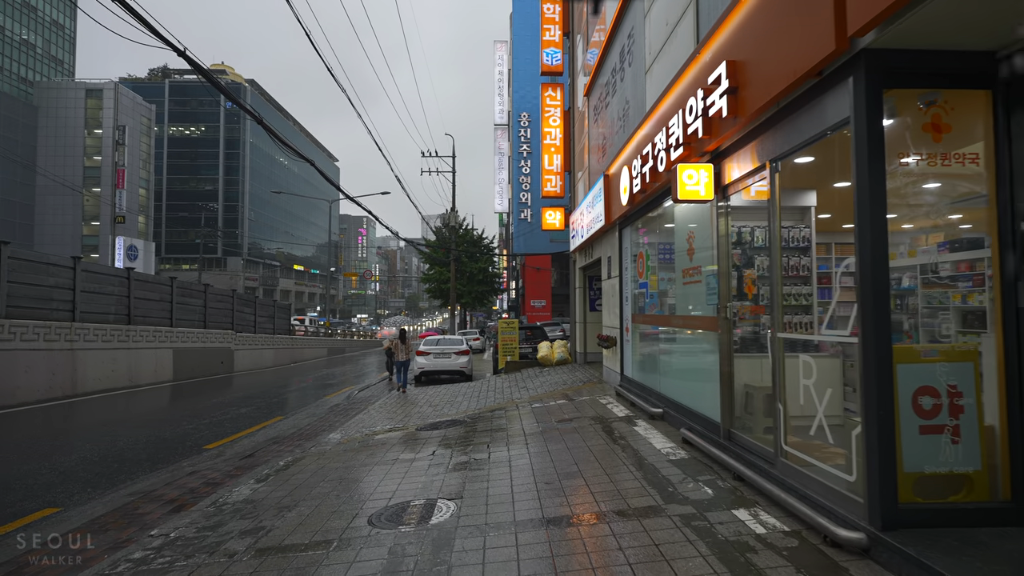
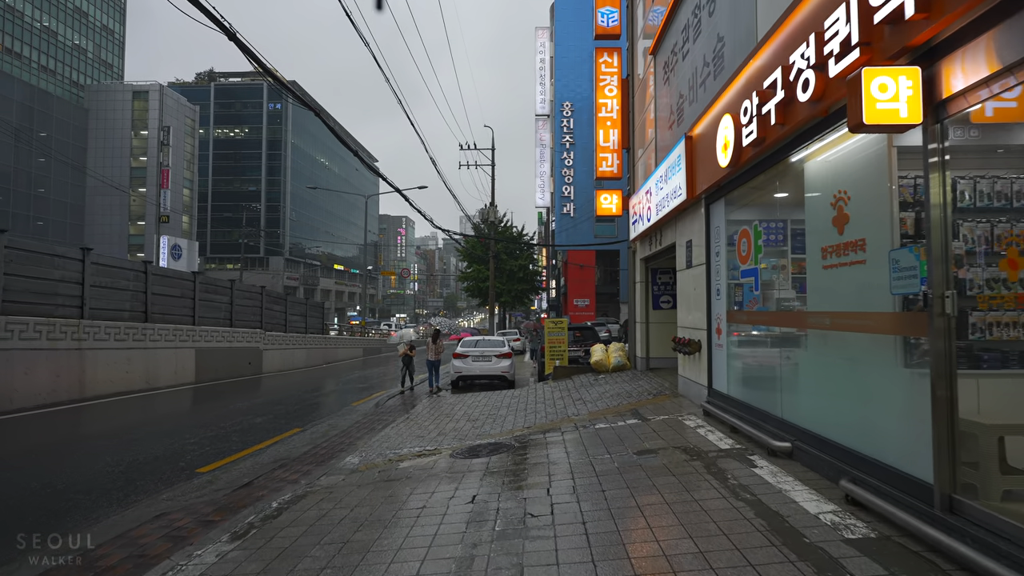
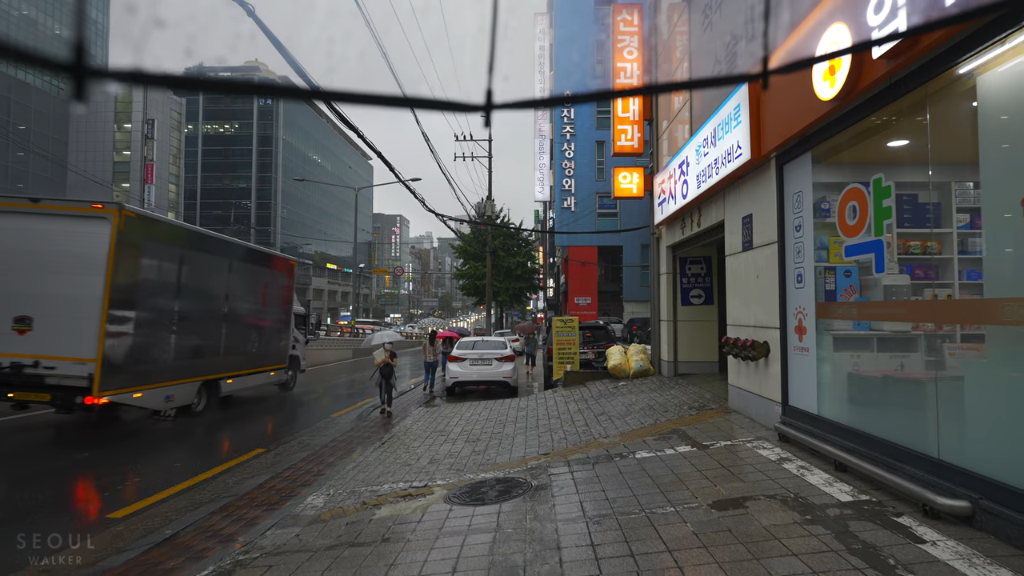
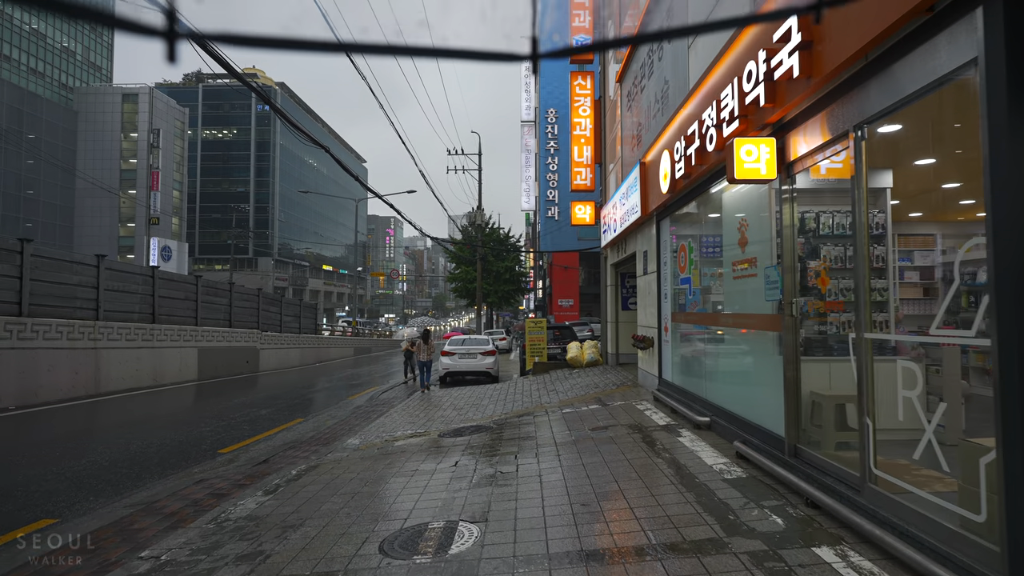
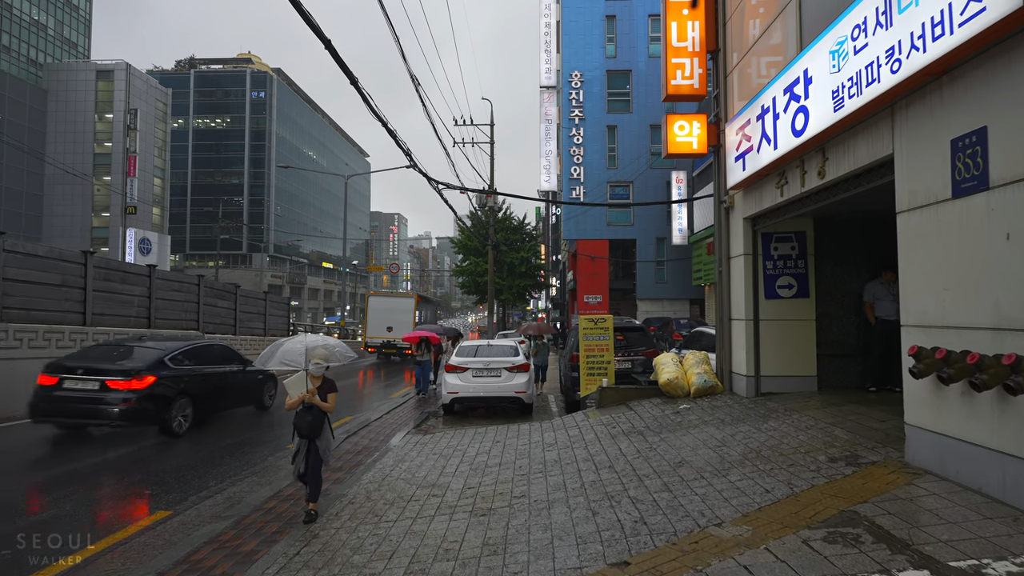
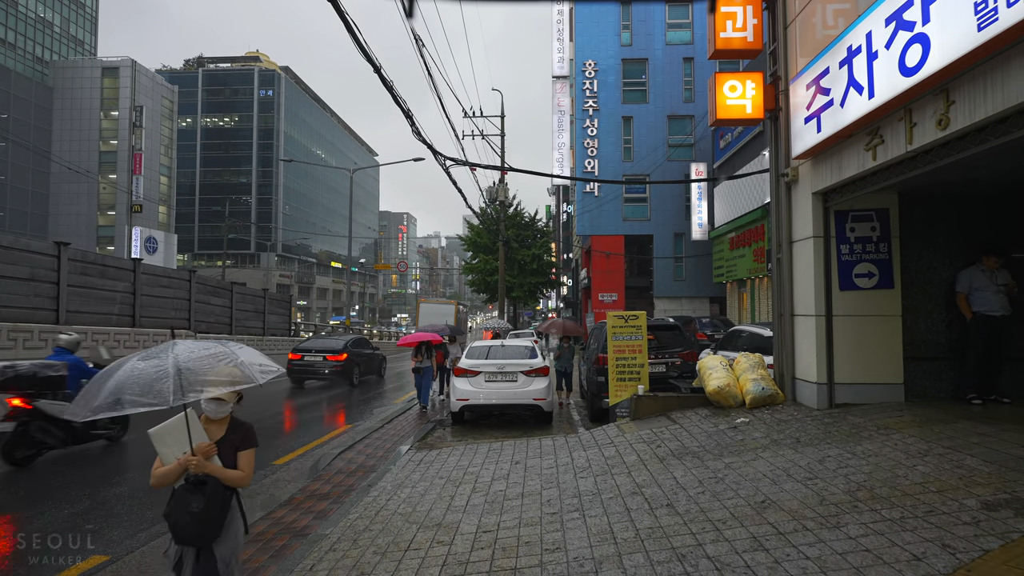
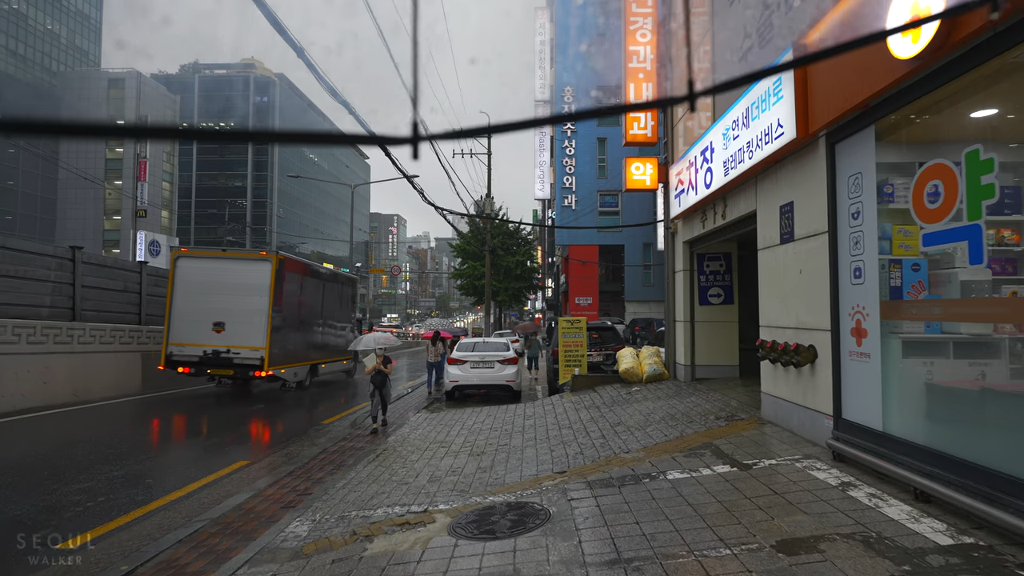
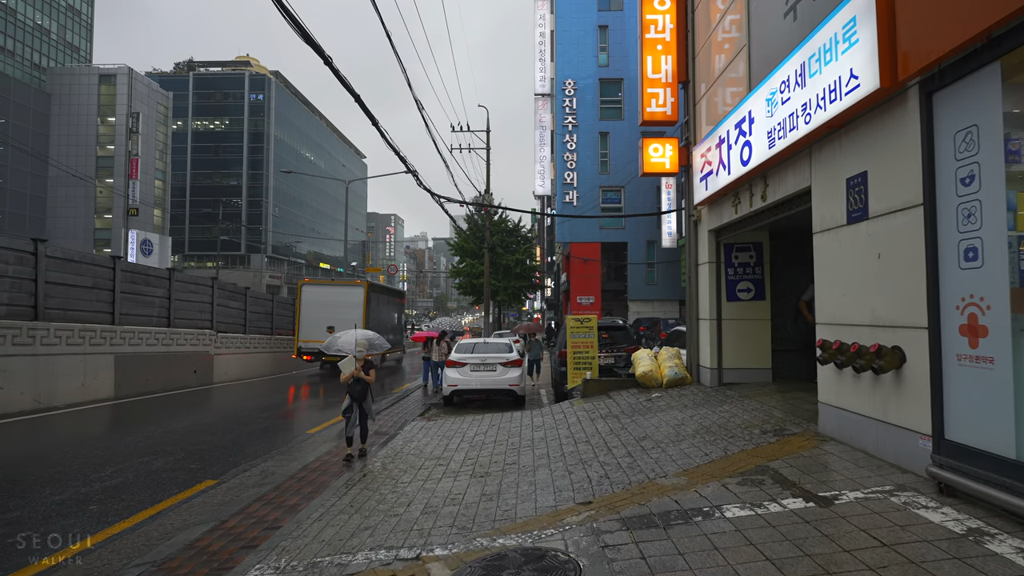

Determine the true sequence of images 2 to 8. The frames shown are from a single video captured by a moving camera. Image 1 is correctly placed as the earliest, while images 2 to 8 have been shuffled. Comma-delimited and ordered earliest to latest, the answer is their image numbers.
4, 2, 3, 7, 8, 5, 6
